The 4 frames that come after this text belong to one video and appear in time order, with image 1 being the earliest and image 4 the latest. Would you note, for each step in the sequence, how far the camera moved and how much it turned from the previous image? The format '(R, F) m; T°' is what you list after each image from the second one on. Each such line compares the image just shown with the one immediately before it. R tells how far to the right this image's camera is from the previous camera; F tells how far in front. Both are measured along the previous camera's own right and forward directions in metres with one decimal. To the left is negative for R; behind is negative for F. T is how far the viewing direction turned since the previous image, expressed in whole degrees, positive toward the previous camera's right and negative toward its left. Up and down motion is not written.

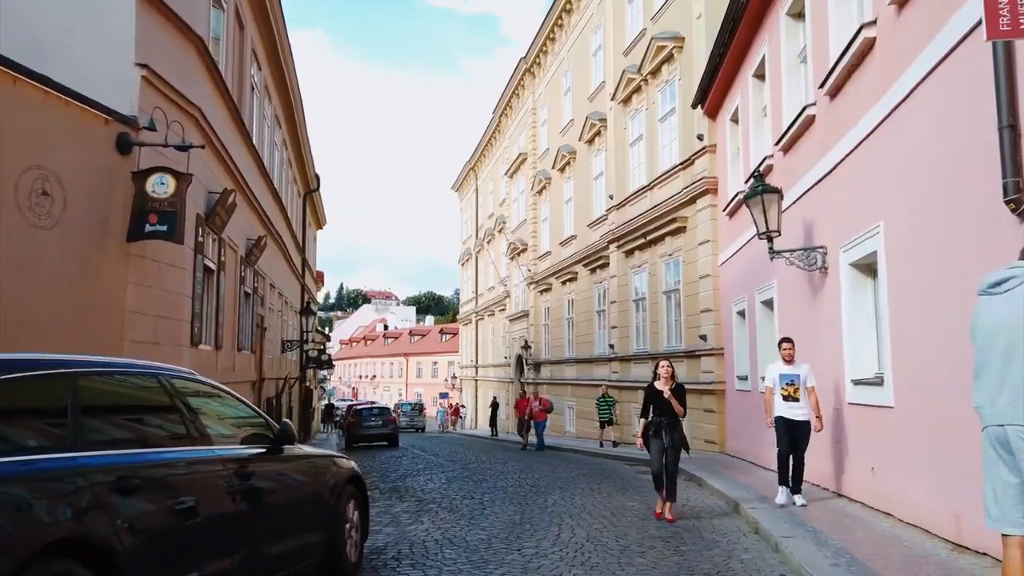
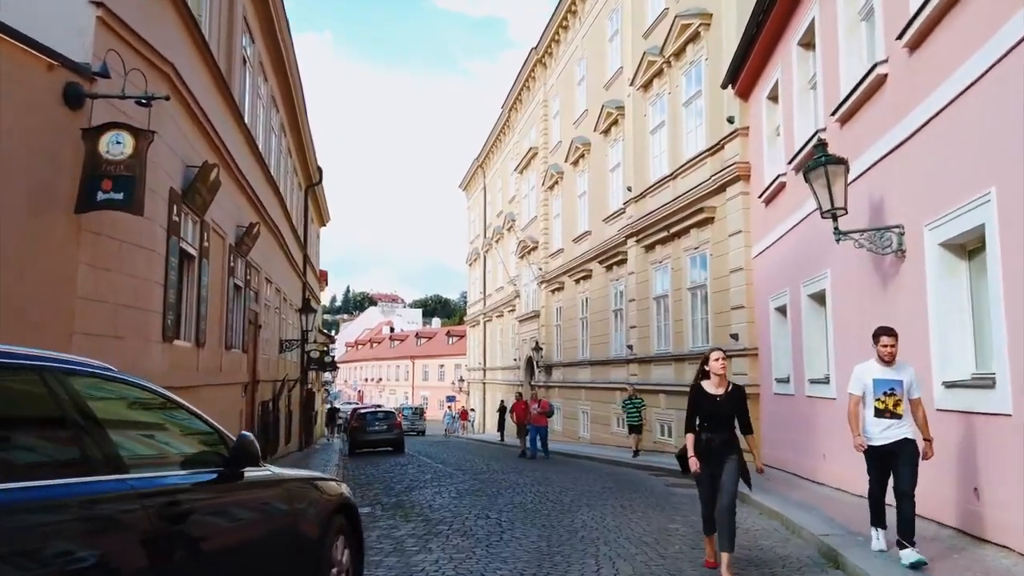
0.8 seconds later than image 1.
(-0.2, +1.4) m; 0°
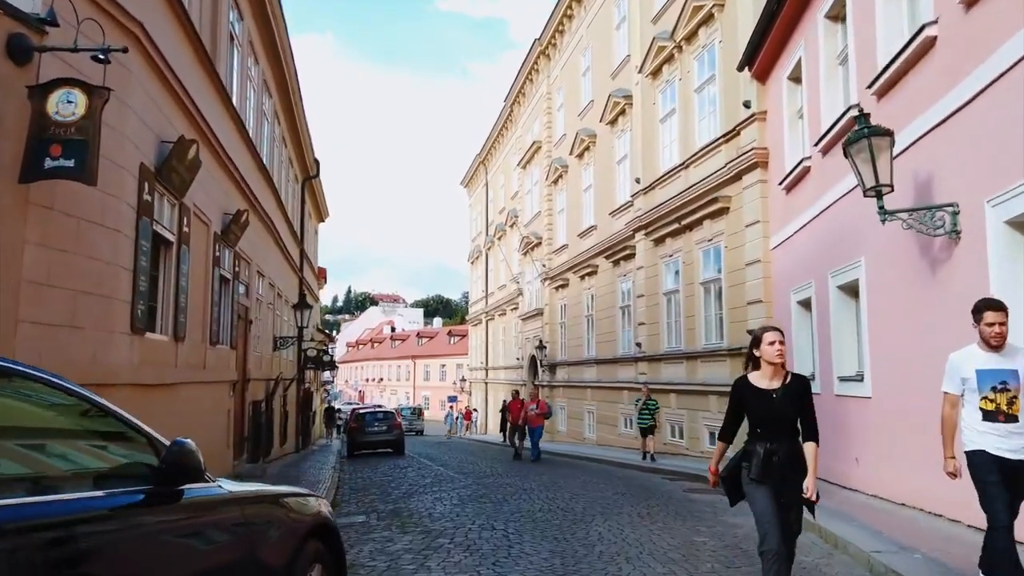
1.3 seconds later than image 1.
(-0.1, +0.9) m; 0°
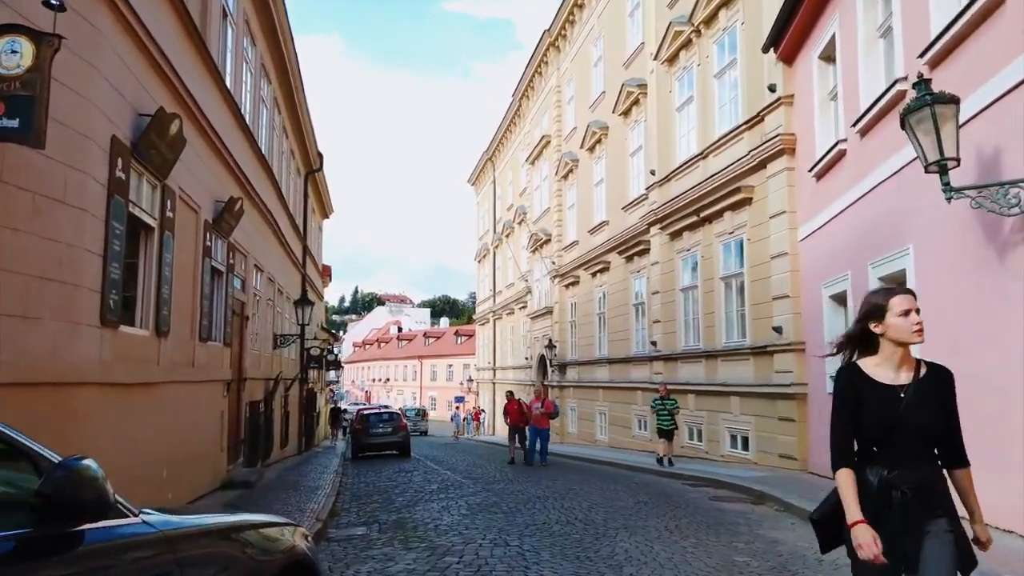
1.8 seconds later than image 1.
(-0.1, +0.9) m; -1°
